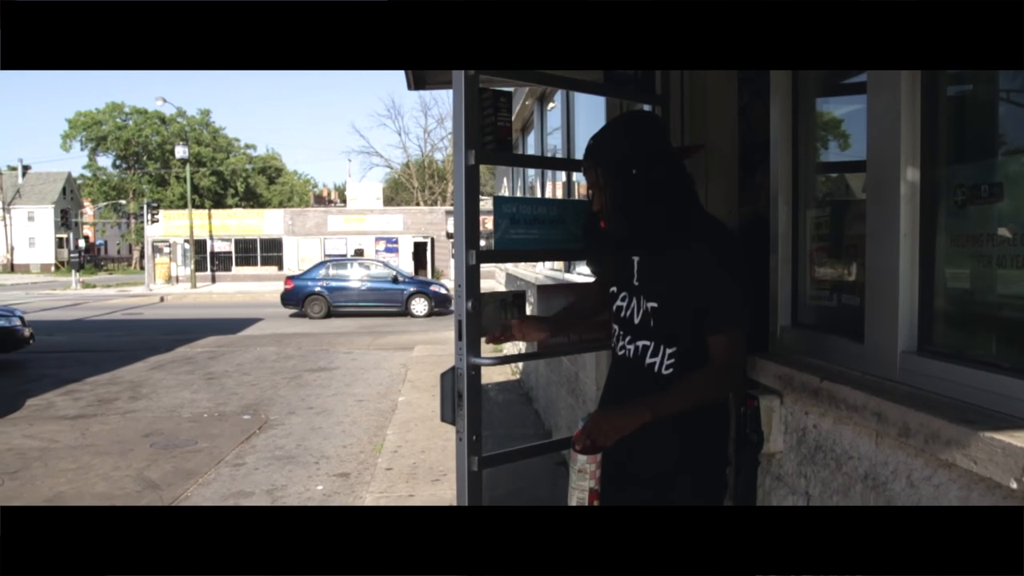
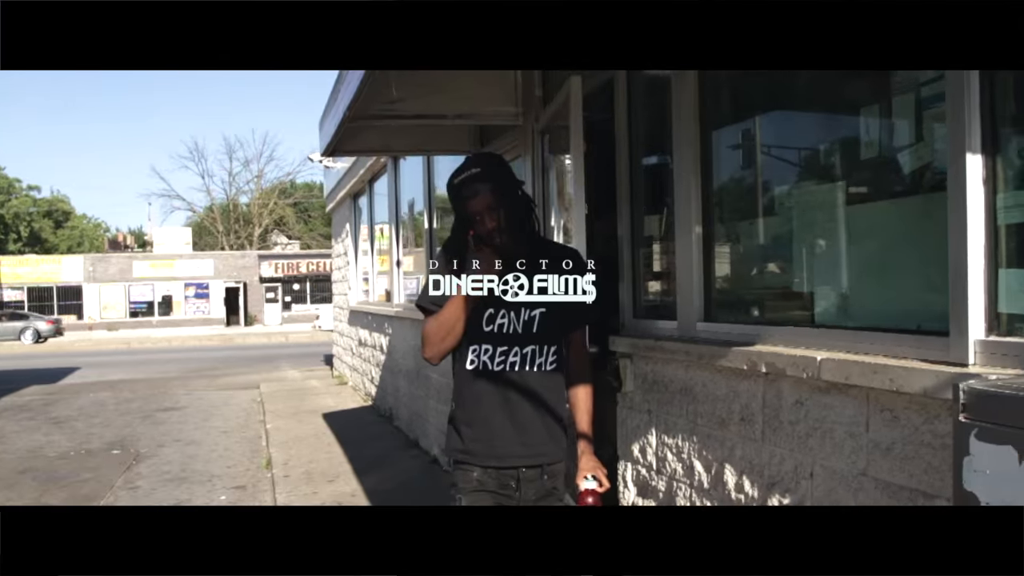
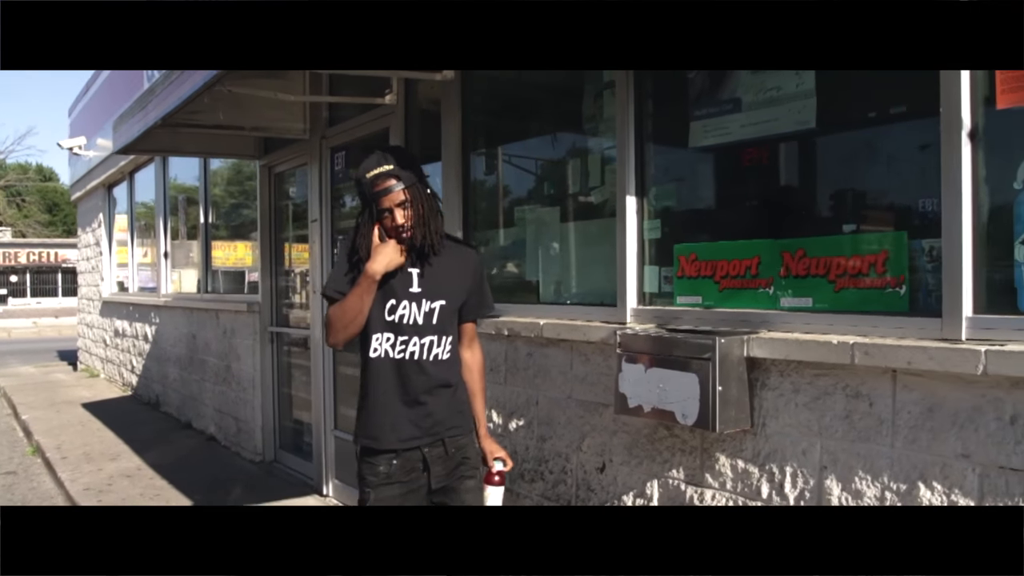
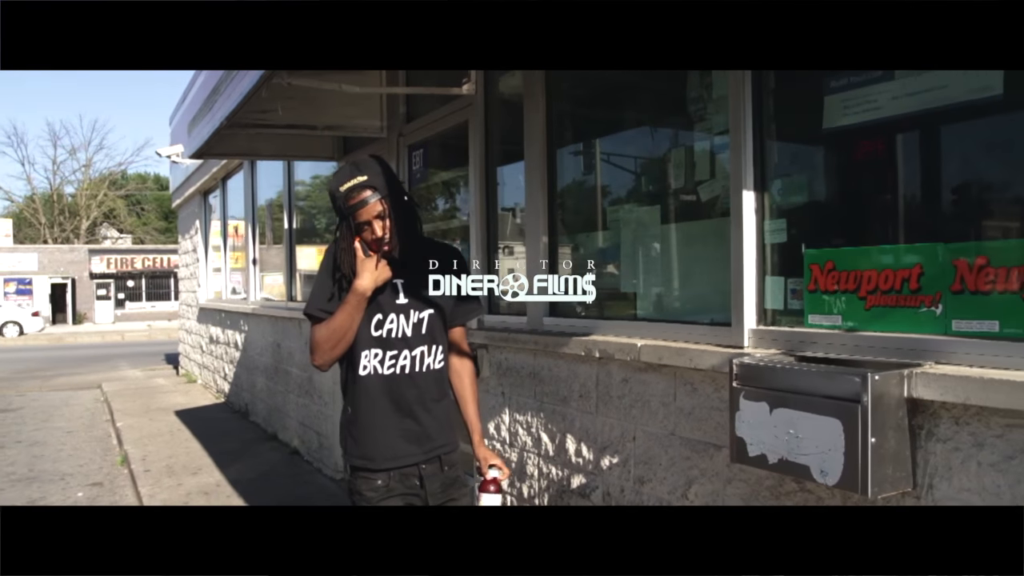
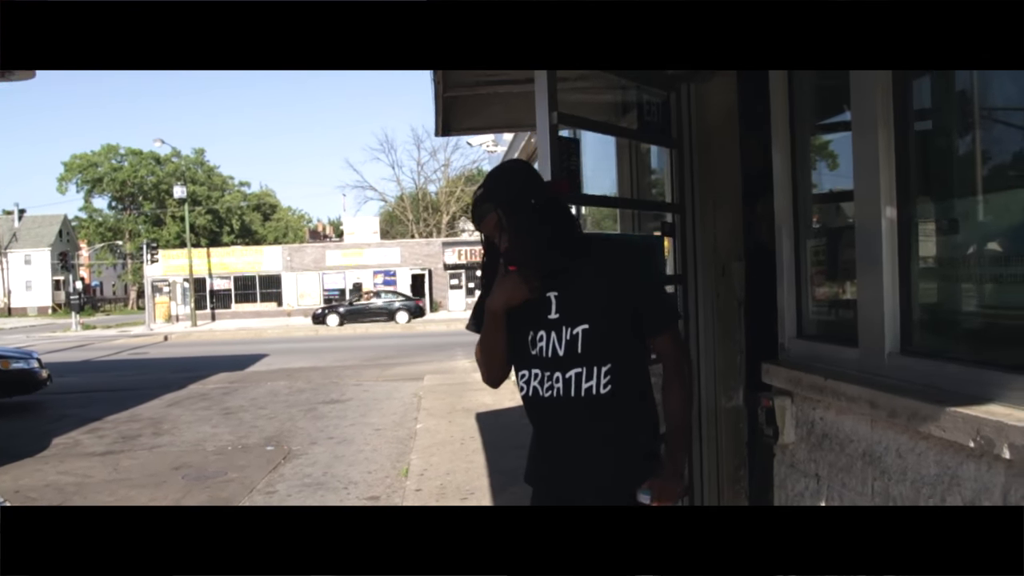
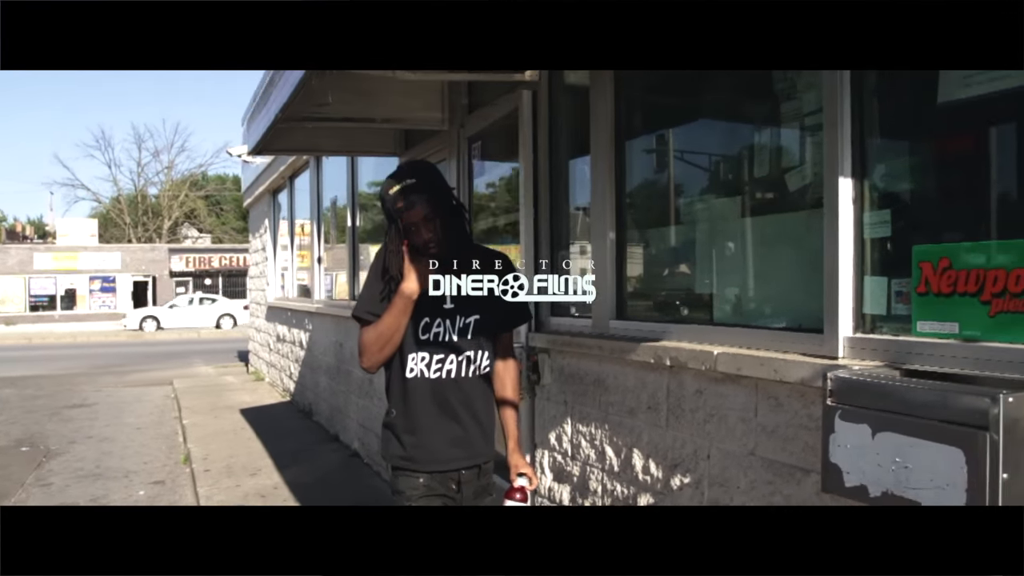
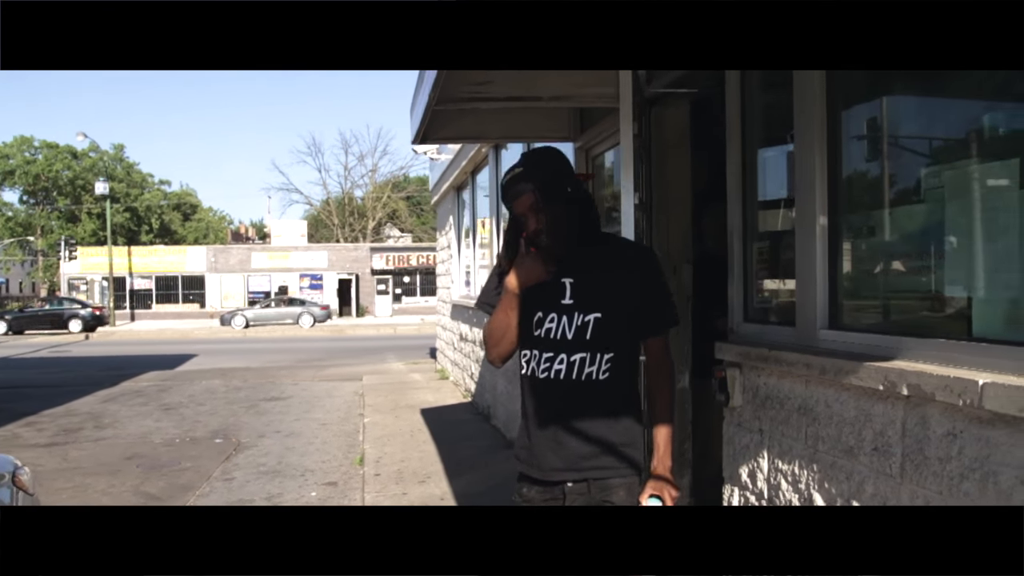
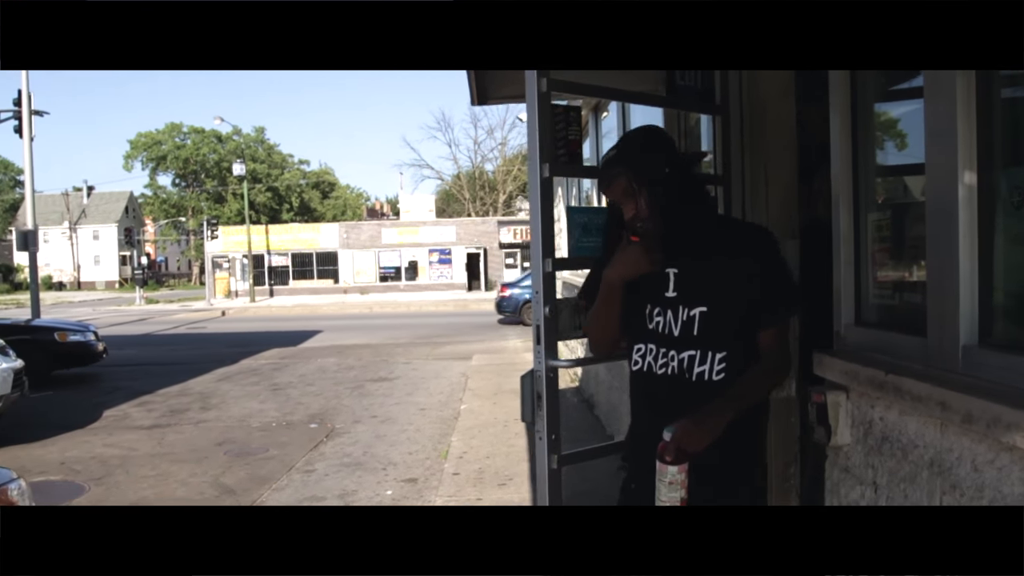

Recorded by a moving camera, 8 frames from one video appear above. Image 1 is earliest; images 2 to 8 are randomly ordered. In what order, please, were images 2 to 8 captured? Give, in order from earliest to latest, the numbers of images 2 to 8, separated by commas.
8, 5, 7, 2, 6, 4, 3
